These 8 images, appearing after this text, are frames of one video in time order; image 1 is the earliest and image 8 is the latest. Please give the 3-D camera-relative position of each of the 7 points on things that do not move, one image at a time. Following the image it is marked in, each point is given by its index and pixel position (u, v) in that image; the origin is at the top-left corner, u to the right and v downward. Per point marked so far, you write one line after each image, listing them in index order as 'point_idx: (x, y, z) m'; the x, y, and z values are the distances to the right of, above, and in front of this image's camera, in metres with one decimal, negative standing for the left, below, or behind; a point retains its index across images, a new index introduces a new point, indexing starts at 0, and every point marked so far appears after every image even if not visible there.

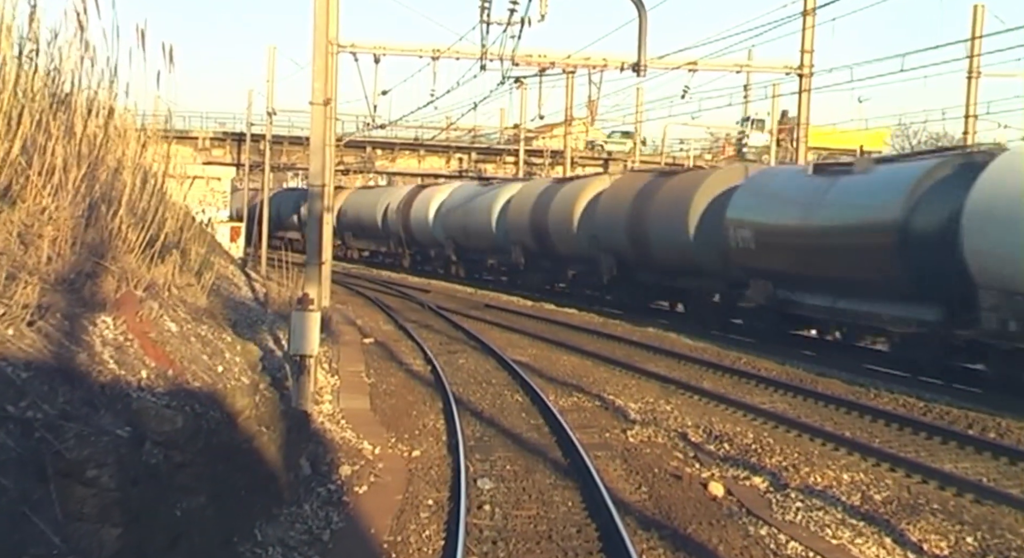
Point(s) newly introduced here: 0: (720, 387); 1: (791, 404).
0: (+2.8, -1.5, +16.5) m
1: (+3.4, -1.5, +14.9) m
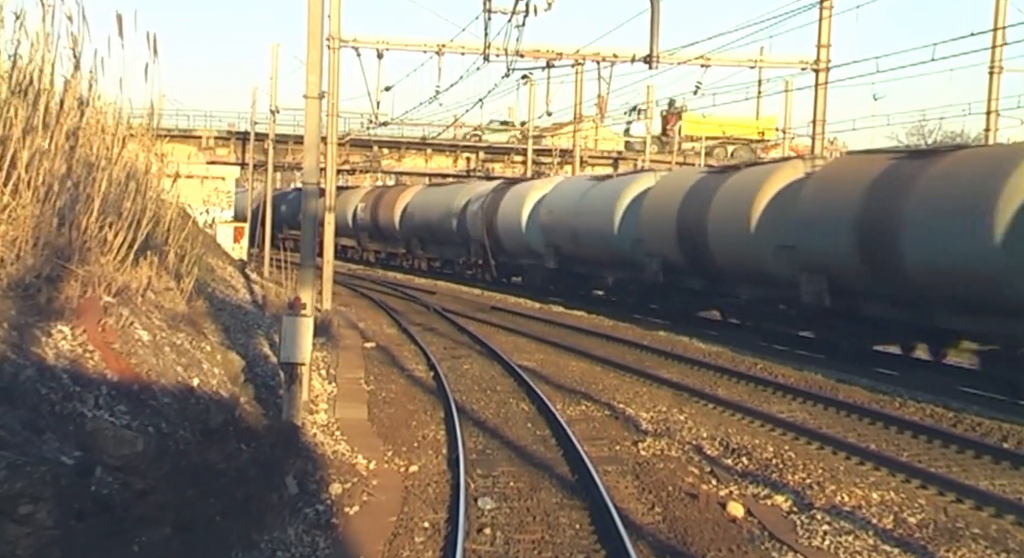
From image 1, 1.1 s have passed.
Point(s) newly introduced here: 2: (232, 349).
0: (+2.9, -1.5, +15.7) m
1: (+3.5, -1.6, +14.2) m
2: (-3.2, -0.8, +13.7) m
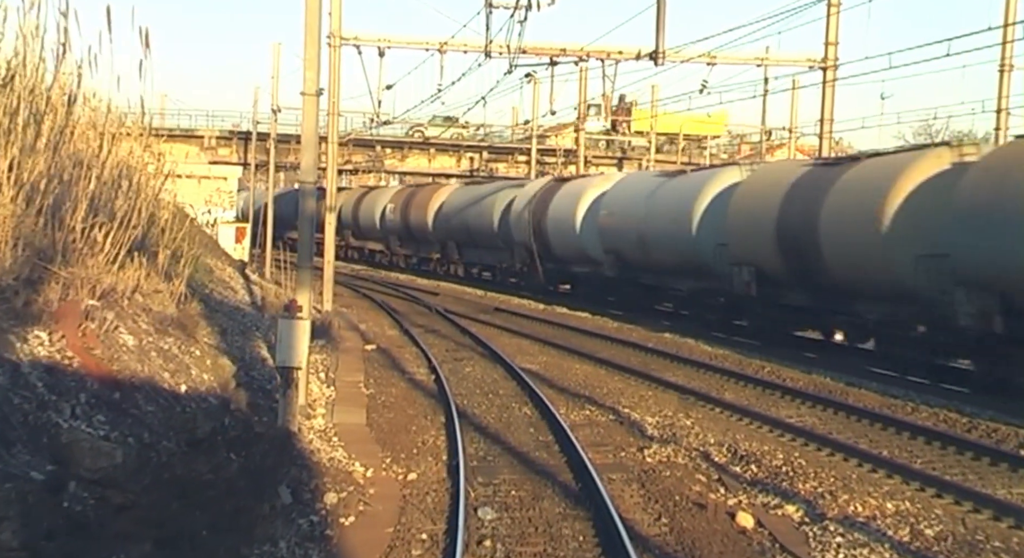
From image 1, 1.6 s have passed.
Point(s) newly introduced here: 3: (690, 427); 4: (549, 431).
0: (+2.9, -1.5, +15.4) m
1: (+3.5, -1.6, +13.8) m
2: (-3.2, -0.9, +13.4) m
3: (+1.9, -1.6, +13.1) m
4: (+0.4, -1.6, +12.9) m
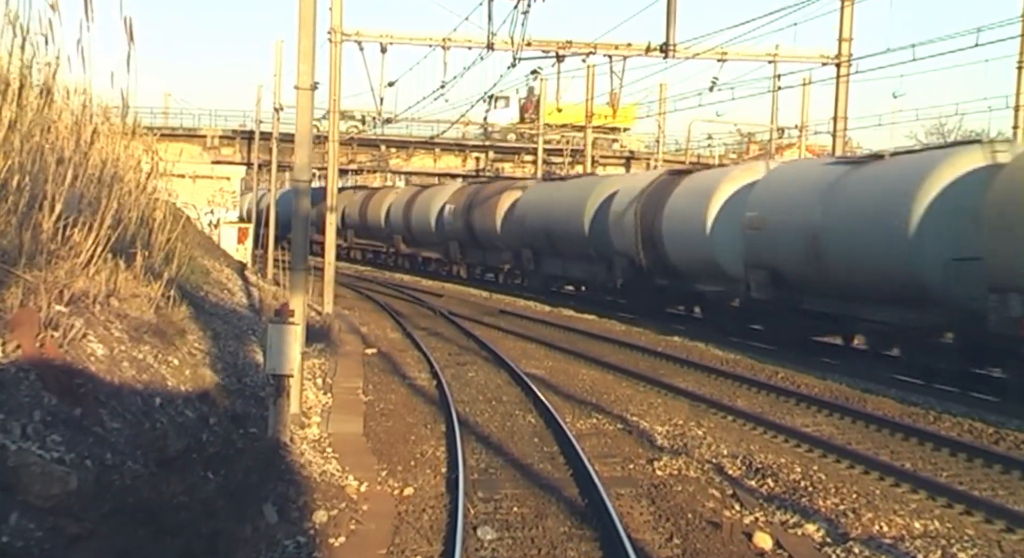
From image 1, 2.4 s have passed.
0: (+3.0, -1.5, +14.8) m
1: (+3.5, -1.6, +13.2) m
2: (-3.1, -0.9, +12.8) m
3: (+2.0, -1.6, +12.5) m
4: (+0.4, -1.6, +12.3) m
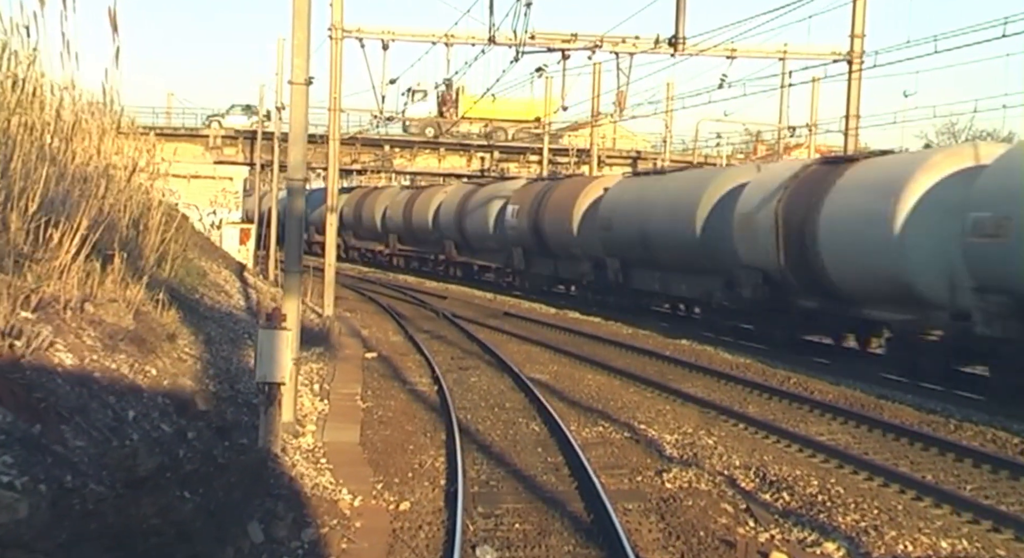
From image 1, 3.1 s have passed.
0: (+3.0, -1.6, +14.3) m
1: (+3.6, -1.6, +12.7) m
2: (-3.1, -0.9, +12.3) m
3: (+2.0, -1.6, +12.0) m
4: (+0.5, -1.7, +11.8) m
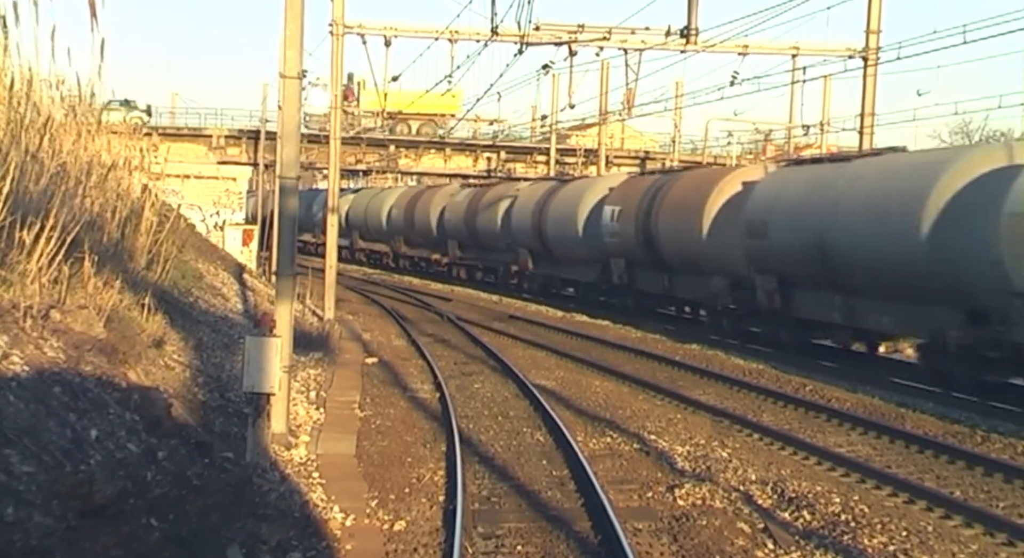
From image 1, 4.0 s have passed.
0: (+3.0, -1.6, +13.7) m
1: (+3.6, -1.7, +12.1) m
2: (-3.1, -0.9, +11.7) m
3: (+2.0, -1.7, +11.4) m
4: (+0.5, -1.7, +11.2) m
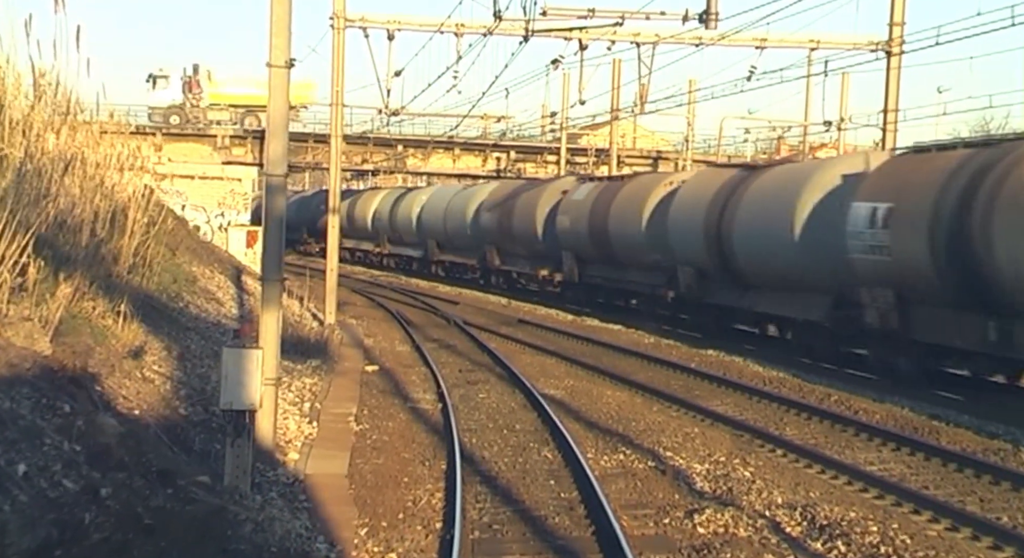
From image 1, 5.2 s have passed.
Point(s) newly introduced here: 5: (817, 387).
0: (+3.1, -1.7, +12.8) m
1: (+3.7, -1.7, +11.2) m
2: (-3.0, -1.0, +10.9) m
3: (+2.1, -1.7, +10.5) m
4: (+0.5, -1.7, +10.3) m
5: (+4.0, -1.4, +16.0) m
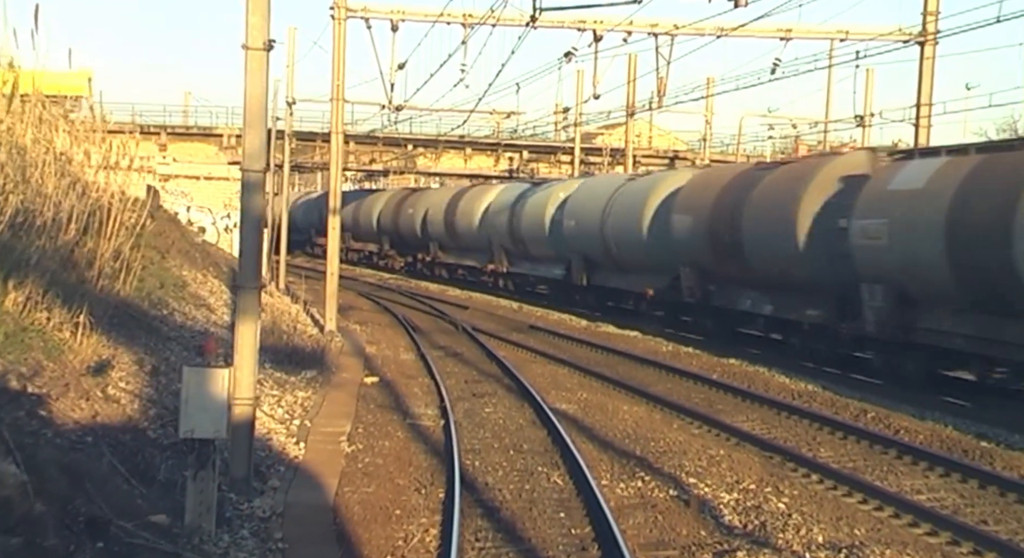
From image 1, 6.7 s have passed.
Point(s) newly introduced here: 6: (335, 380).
0: (+3.2, -1.7, +11.6) m
1: (+3.7, -1.8, +10.0) m
2: (-3.0, -1.0, +9.8) m
3: (+2.1, -1.8, +9.3) m
4: (+0.6, -1.8, +9.1) m
5: (+4.1, -1.5, +14.8) m
6: (-2.3, -1.3, +16.1) m
